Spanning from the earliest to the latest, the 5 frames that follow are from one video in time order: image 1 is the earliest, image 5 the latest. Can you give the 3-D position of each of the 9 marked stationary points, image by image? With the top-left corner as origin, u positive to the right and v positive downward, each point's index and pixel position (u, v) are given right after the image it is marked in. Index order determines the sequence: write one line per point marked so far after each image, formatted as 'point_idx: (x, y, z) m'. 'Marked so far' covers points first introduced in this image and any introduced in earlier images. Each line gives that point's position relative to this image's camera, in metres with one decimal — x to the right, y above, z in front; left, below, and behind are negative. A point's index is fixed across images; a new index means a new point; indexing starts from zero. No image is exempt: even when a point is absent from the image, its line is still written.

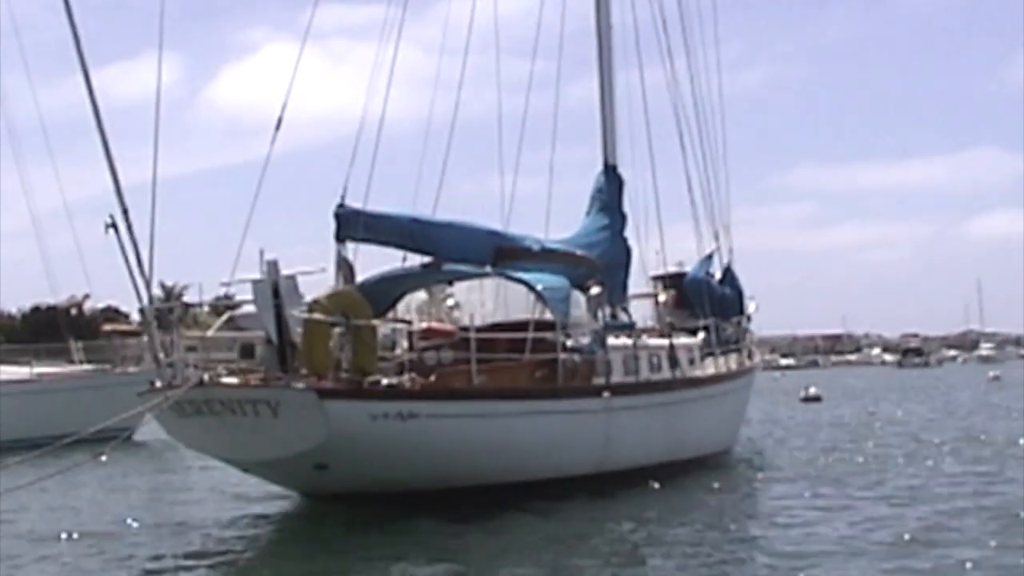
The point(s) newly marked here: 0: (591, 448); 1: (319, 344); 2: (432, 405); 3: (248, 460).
0: (+0.9, -1.8, +15.9) m
1: (-1.7, -0.5, +12.4) m
2: (-0.8, -1.1, +13.2) m
3: (-2.4, -1.6, +12.8) m
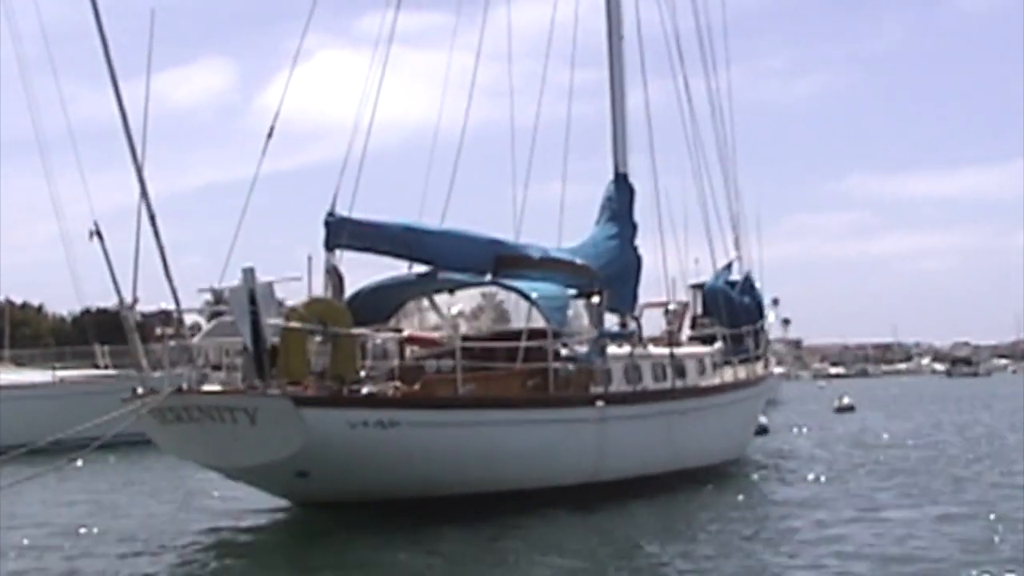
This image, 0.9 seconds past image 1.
0: (+0.8, -1.9, +15.9) m
1: (-1.9, -0.6, +12.4) m
2: (-1.0, -1.2, +13.2) m
3: (-2.6, -1.6, +12.9) m
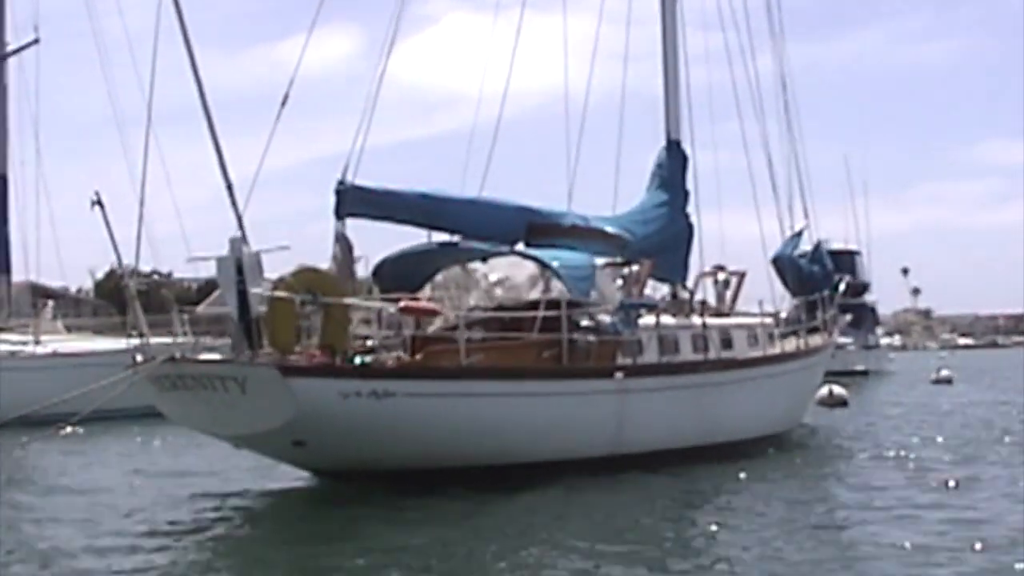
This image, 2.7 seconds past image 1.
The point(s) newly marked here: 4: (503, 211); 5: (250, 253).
0: (+1.0, -1.6, +15.6) m
1: (-2.0, -0.3, +12.4) m
2: (-1.0, -0.9, +13.1) m
3: (-2.6, -1.4, +12.9) m
4: (-0.1, +1.0, +17.4) m
5: (-2.2, +0.3, +12.1) m
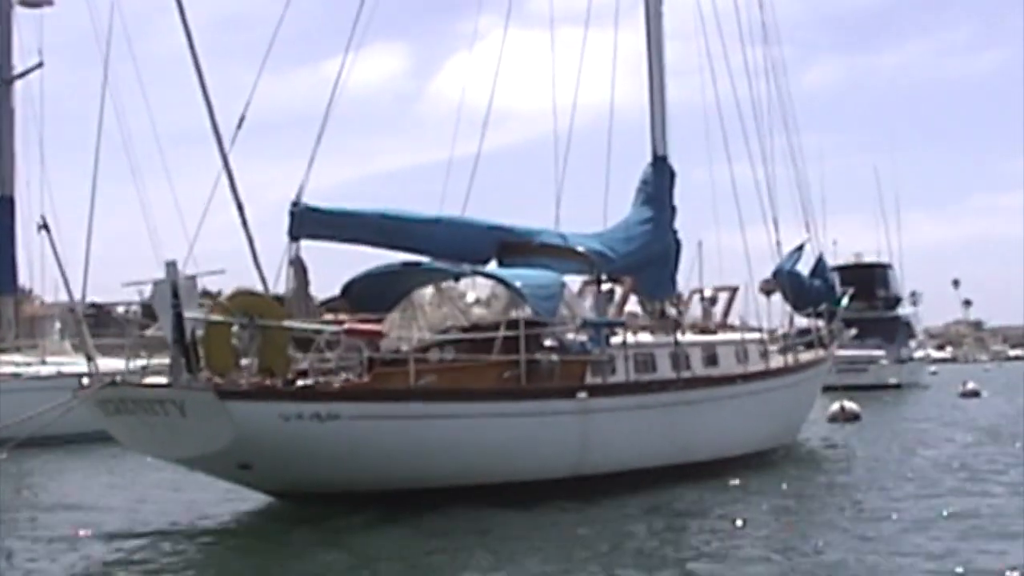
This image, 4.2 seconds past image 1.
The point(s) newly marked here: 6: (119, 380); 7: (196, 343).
0: (+0.6, -1.8, +15.4) m
1: (-2.5, -0.5, +12.3) m
2: (-1.5, -1.1, +13.0) m
3: (-3.1, -1.6, +12.9) m
4: (-0.5, +0.7, +17.3) m
5: (-2.8, +0.1, +12.1) m
6: (-3.5, -0.8, +12.5) m
7: (-2.8, -0.5, +12.4) m
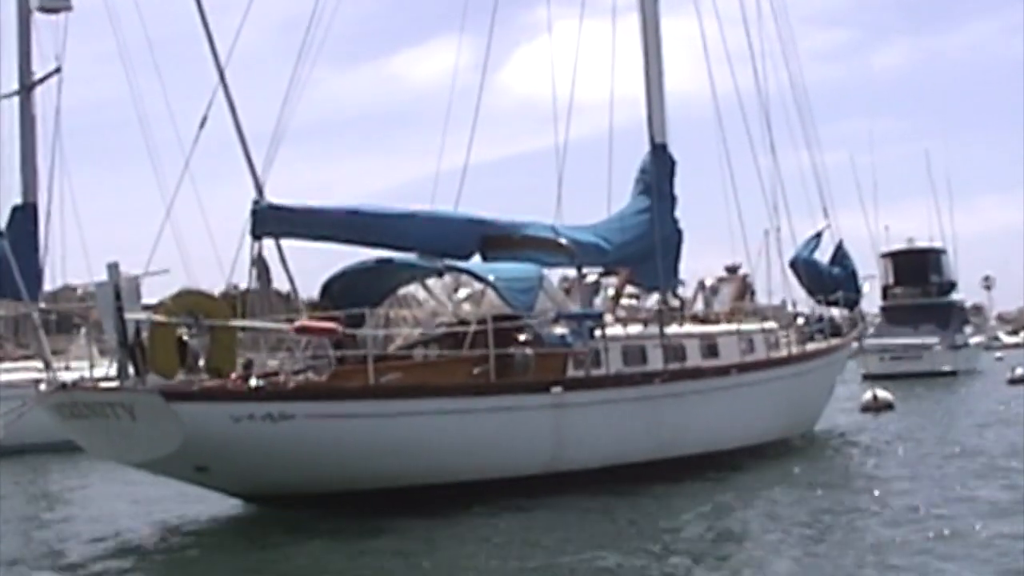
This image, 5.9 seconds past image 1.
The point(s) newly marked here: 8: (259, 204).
0: (+0.3, -1.7, +15.2) m
1: (-2.9, -0.5, +12.2) m
2: (-1.8, -1.1, +12.9) m
3: (-3.5, -1.6, +12.8) m
4: (-0.8, +0.8, +17.1) m
5: (-3.2, +0.1, +12.0) m
6: (-3.9, -0.9, +12.4) m
7: (-3.2, -0.5, +12.3) m
8: (-2.7, +1.0, +15.5) m
